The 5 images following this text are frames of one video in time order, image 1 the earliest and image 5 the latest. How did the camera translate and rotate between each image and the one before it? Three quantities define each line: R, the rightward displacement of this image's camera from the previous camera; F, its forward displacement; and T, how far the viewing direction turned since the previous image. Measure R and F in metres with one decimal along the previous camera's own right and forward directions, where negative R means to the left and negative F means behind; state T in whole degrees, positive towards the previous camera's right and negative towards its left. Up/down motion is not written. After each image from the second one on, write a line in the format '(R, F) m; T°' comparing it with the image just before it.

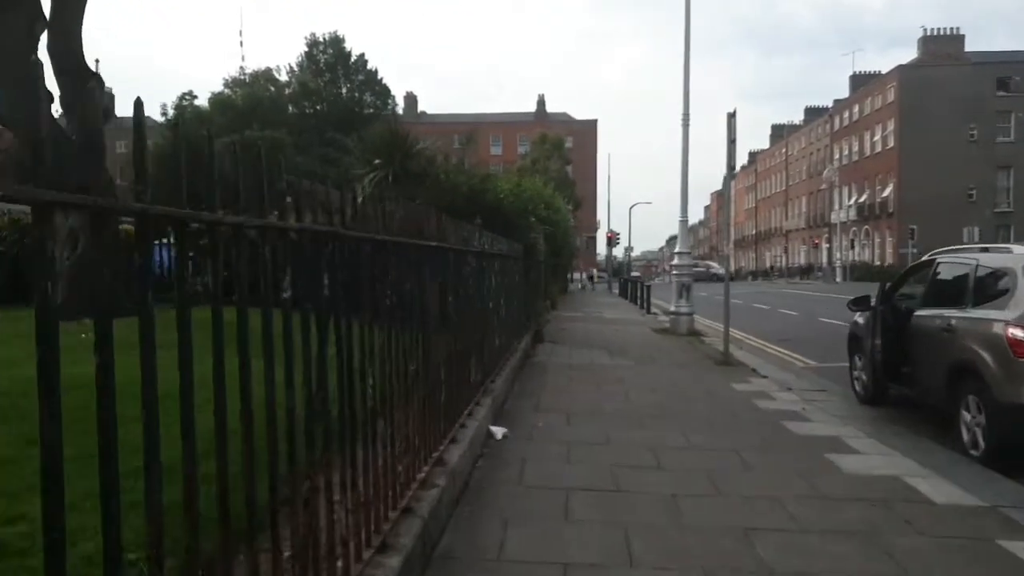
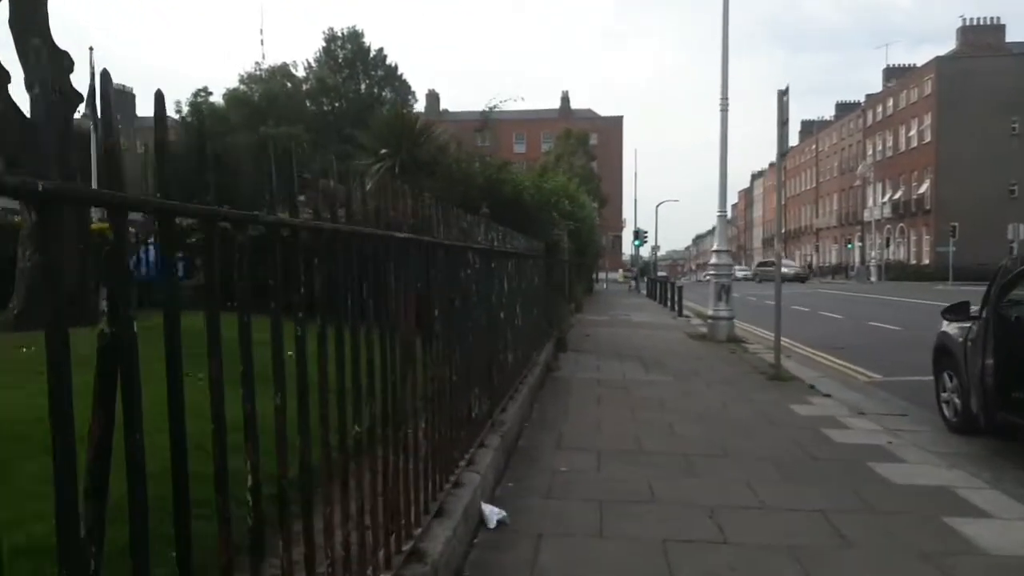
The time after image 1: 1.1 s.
(+0.1, +1.7) m; -1°
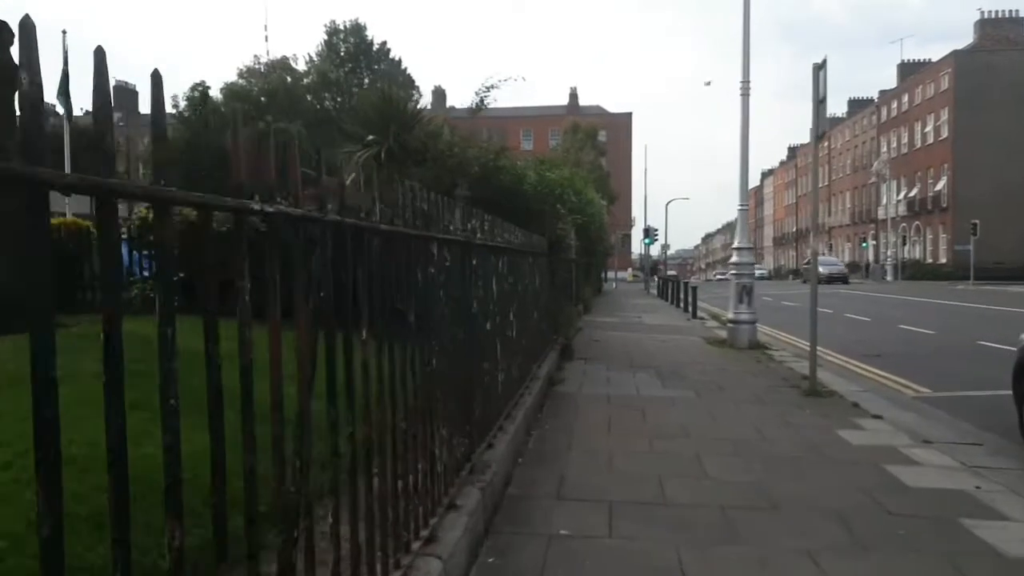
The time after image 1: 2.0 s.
(+0.1, +1.5) m; 0°
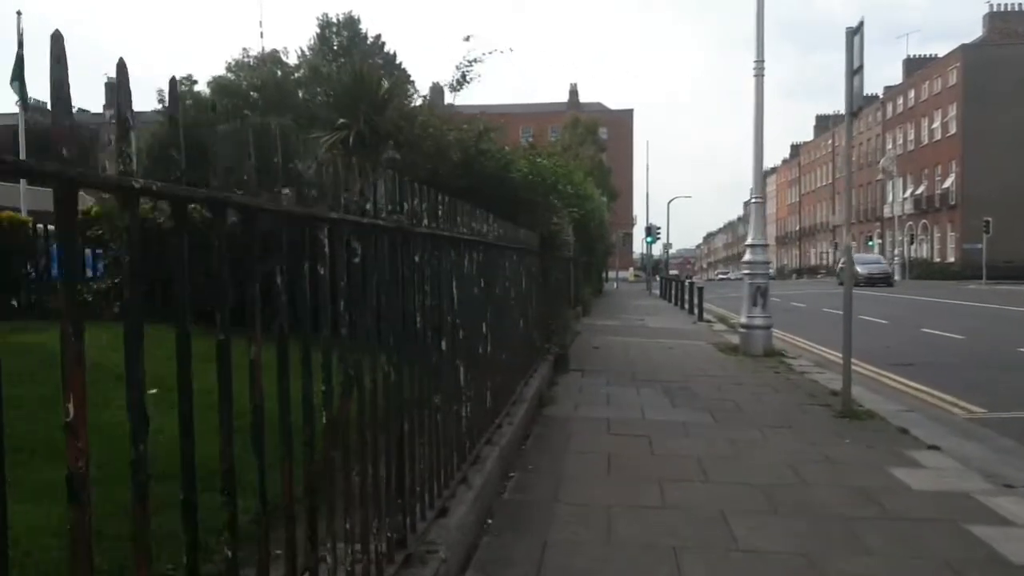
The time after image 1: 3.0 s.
(+0.2, +1.6) m; 0°
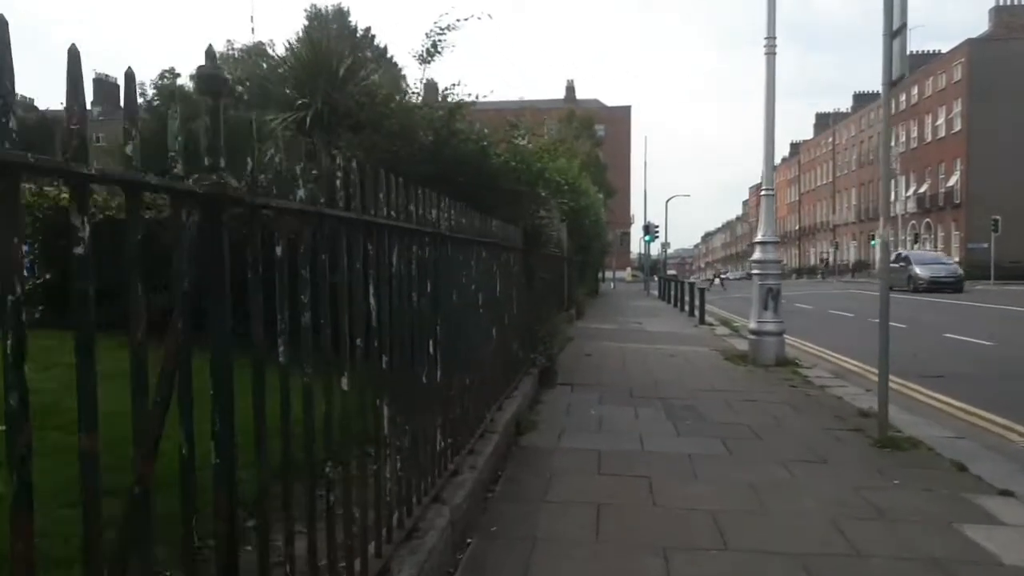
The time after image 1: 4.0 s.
(+0.2, +1.5) m; 0°
